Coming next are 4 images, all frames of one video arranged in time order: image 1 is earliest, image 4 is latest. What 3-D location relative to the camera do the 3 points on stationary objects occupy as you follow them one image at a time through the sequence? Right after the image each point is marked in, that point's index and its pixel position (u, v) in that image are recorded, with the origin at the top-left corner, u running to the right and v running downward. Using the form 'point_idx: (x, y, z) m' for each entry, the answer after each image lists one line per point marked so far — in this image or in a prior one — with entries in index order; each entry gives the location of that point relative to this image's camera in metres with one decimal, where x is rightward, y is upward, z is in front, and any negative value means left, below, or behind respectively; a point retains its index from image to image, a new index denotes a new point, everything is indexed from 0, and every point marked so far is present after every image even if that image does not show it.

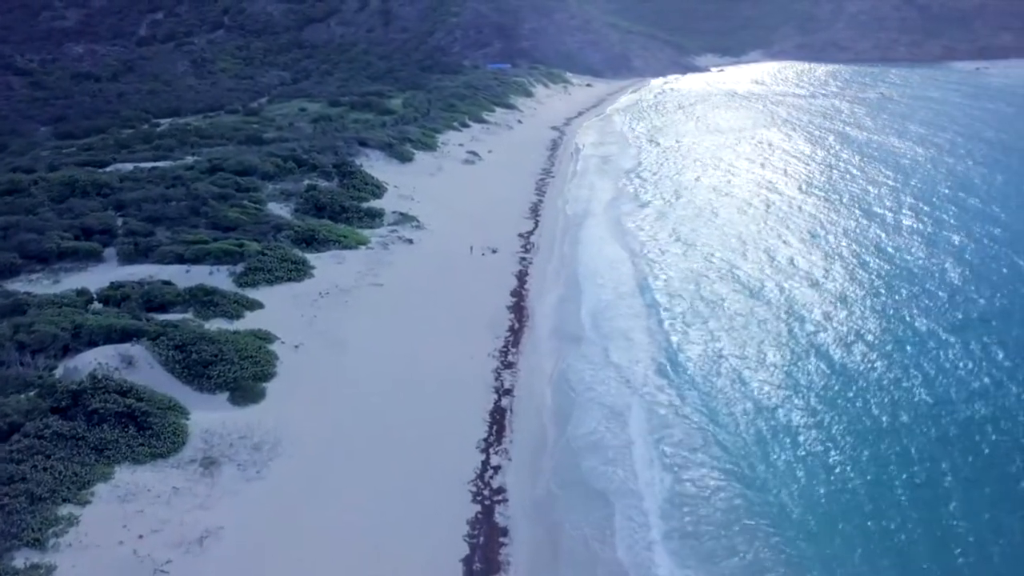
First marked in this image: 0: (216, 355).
0: (-6.8, -1.6, +18.5) m
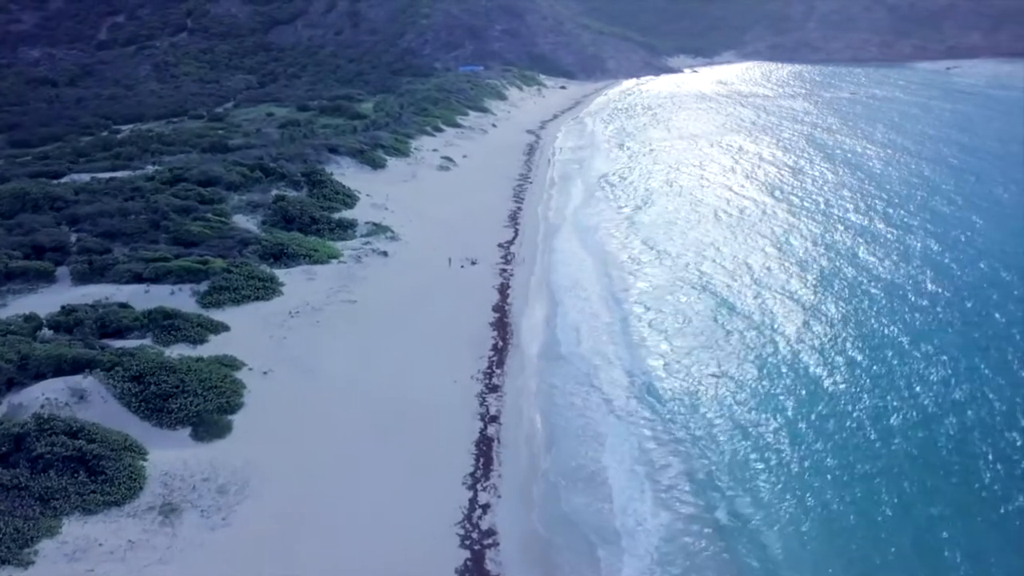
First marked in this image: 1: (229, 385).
0: (-7.1, -2.1, +17.0) m
1: (-6.3, -2.1, +17.7) m
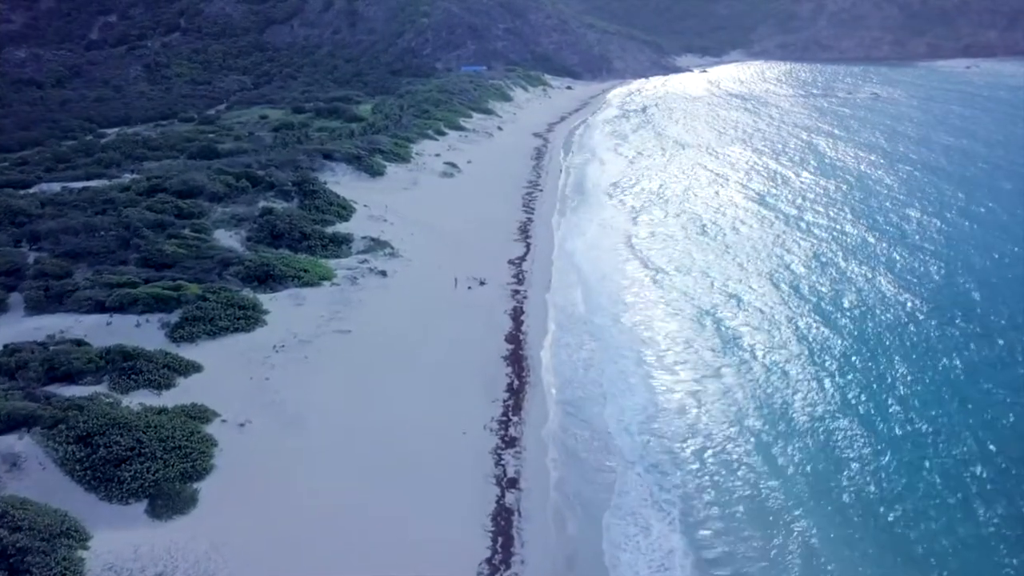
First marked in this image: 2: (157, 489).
0: (-6.7, -2.8, +14.2) m
1: (-5.8, -2.9, +14.9) m
2: (-6.0, -3.4, +13.6) m
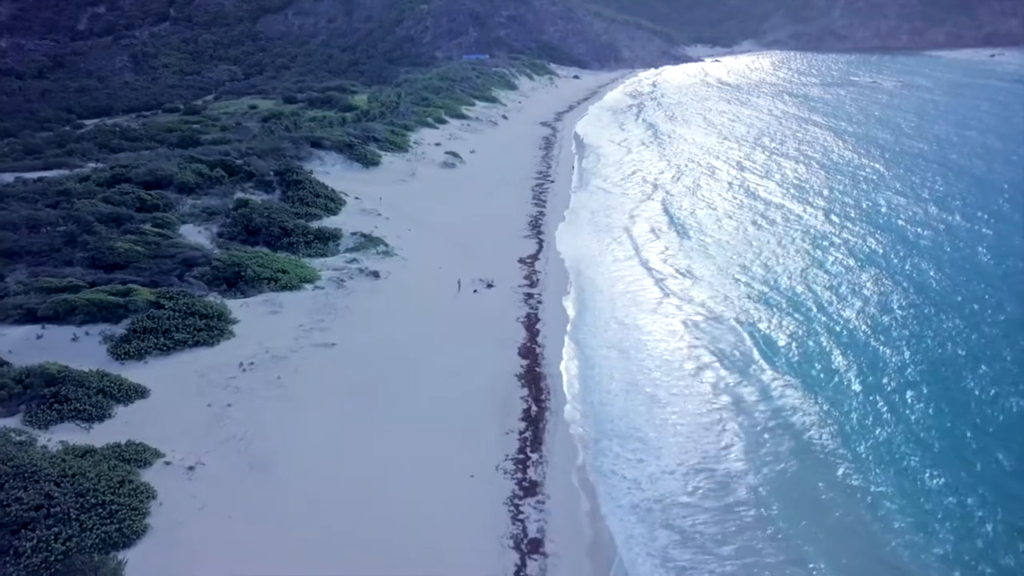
0: (-6.4, -3.0, +10.9) m
1: (-5.5, -3.0, +11.5) m
2: (-5.7, -3.5, +10.3) m
